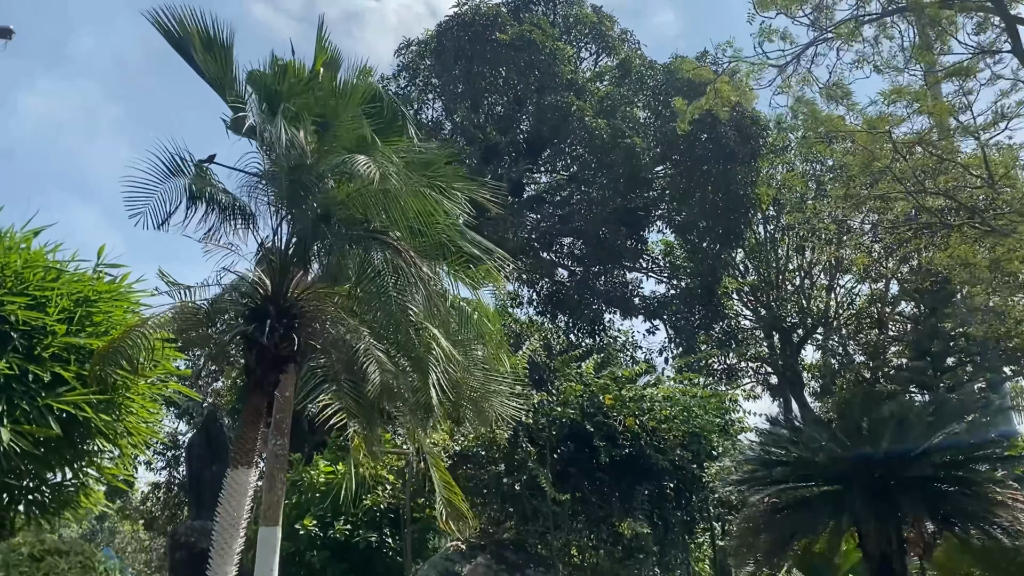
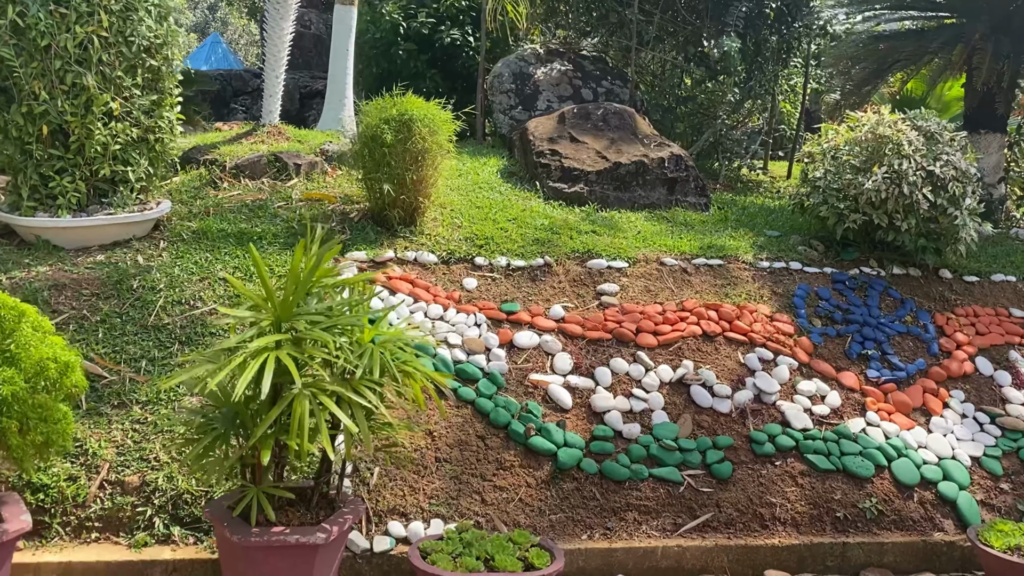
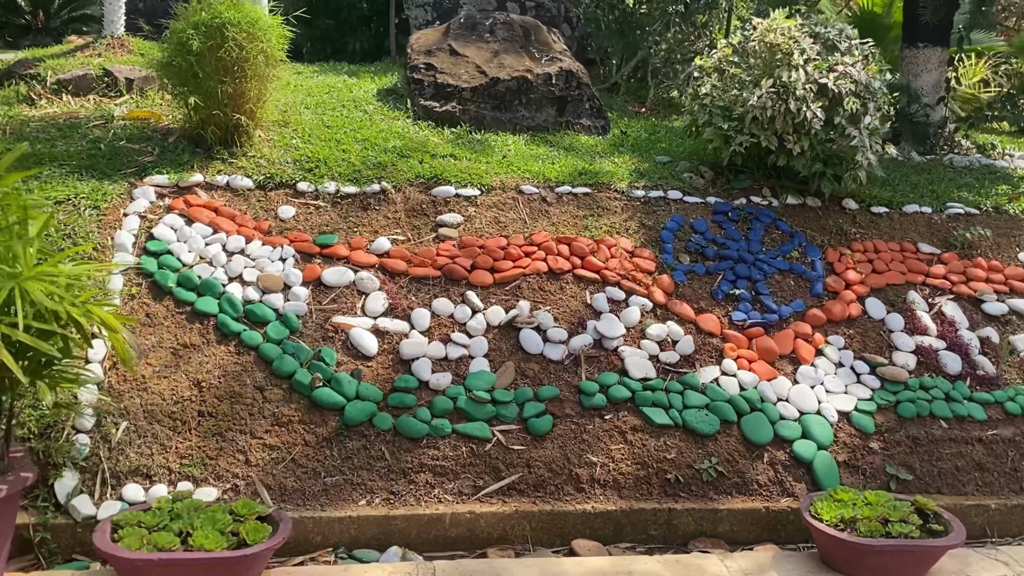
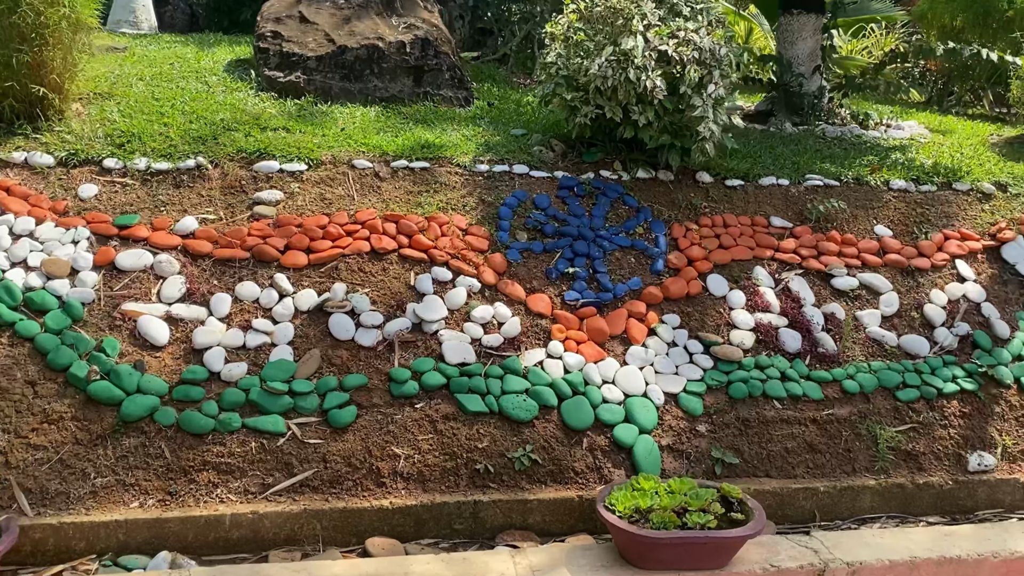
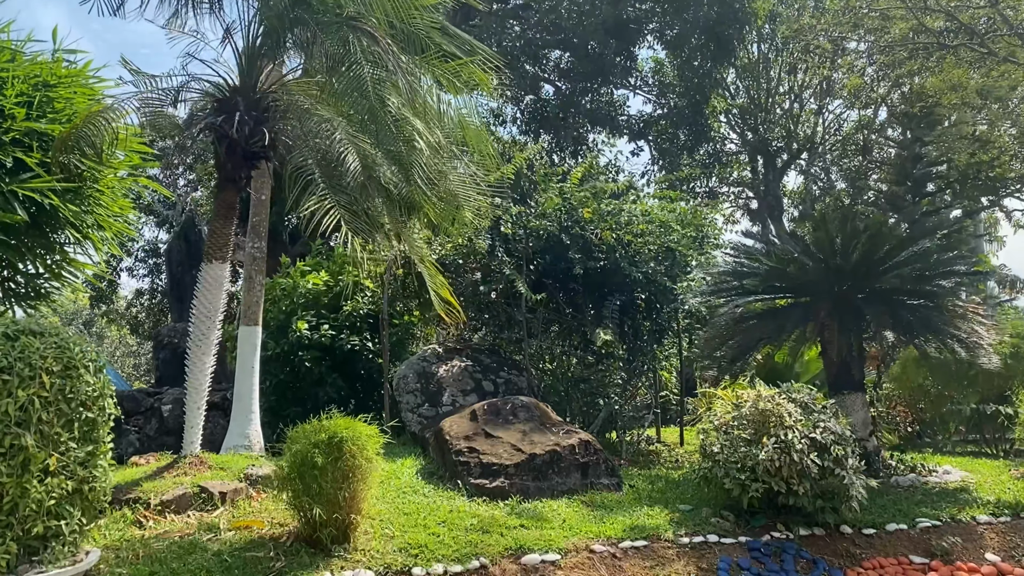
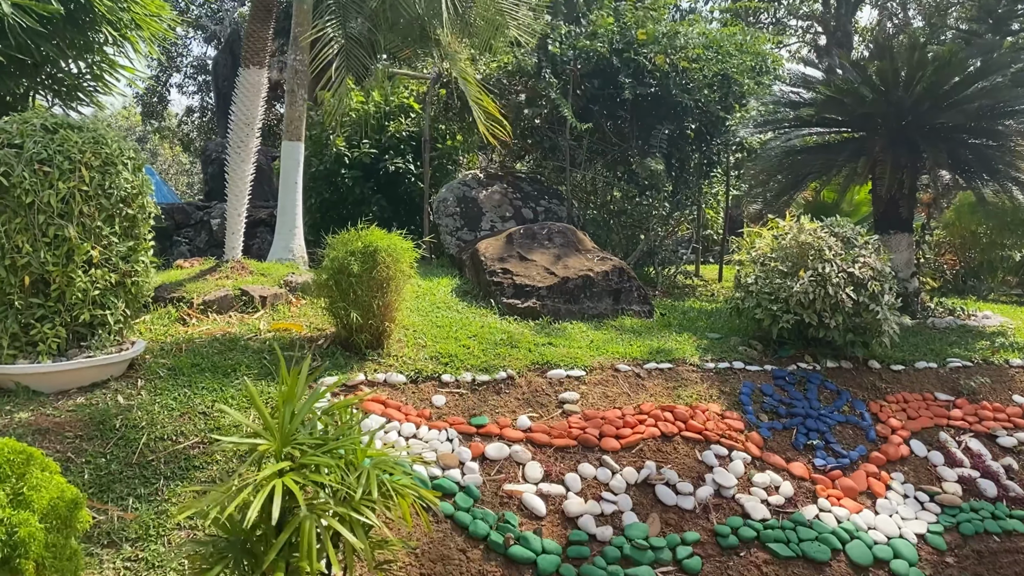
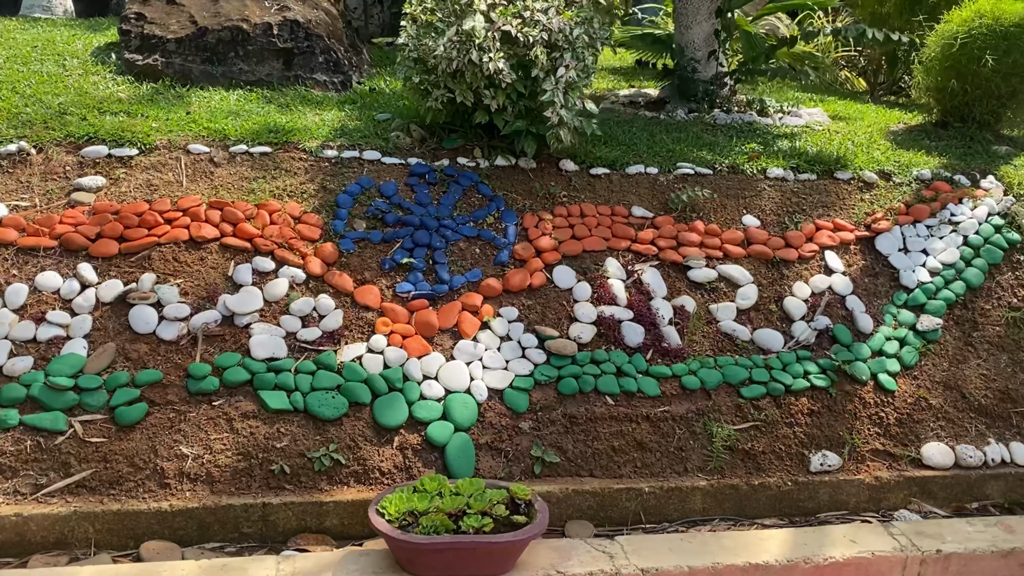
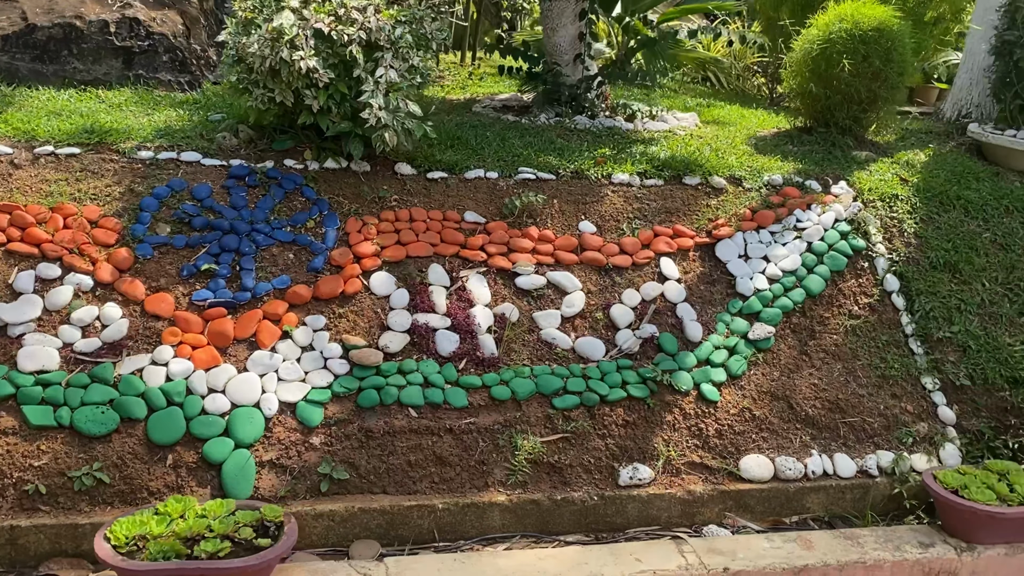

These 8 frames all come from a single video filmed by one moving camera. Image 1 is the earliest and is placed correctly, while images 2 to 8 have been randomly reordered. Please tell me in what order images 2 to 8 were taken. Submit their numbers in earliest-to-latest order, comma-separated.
5, 6, 2, 3, 4, 7, 8
